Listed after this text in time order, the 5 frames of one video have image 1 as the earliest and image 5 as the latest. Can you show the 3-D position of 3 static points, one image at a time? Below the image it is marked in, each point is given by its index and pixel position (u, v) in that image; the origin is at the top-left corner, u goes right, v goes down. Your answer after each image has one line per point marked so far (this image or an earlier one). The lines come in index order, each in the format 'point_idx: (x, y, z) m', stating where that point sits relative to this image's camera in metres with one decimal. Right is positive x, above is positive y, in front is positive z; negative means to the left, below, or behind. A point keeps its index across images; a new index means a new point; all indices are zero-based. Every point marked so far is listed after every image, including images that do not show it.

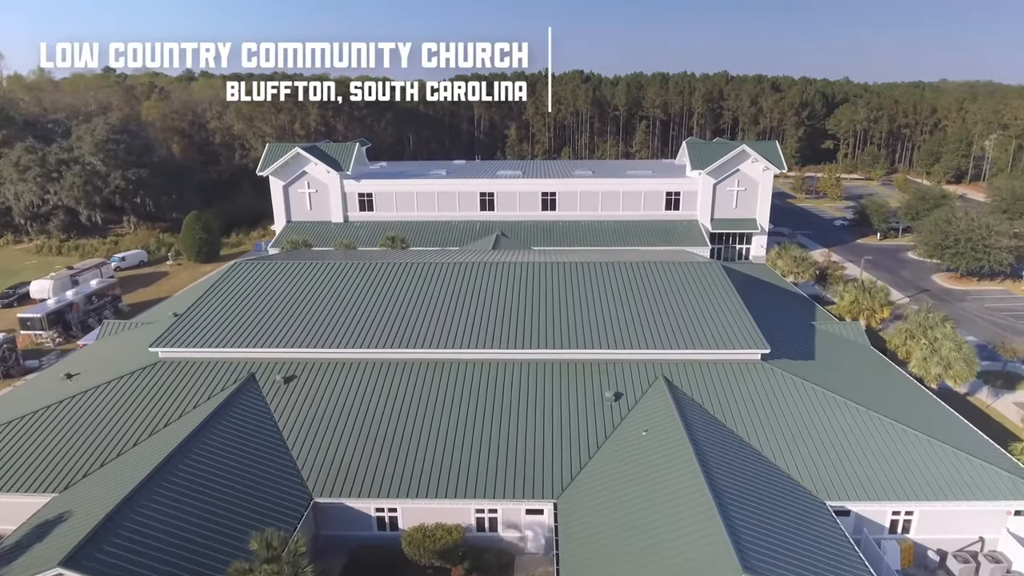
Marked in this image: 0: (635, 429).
0: (+3.9, -4.5, +19.7) m
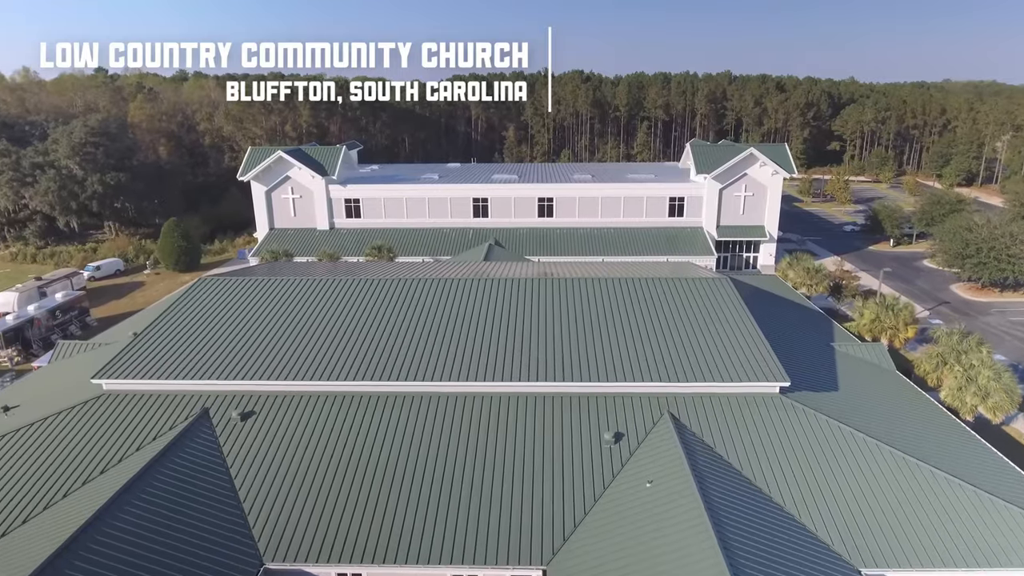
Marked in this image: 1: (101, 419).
0: (+3.5, -5.3, +17.3) m
1: (-13.0, -4.2, +19.7) m
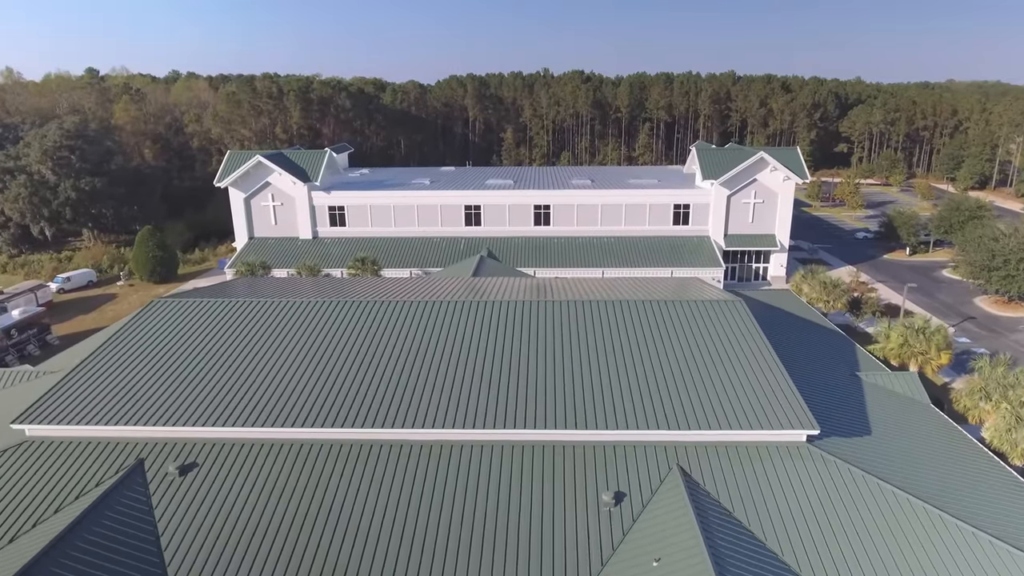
0: (+3.0, -6.1, +14.6) m
1: (-13.4, -5.0, +17.0) m
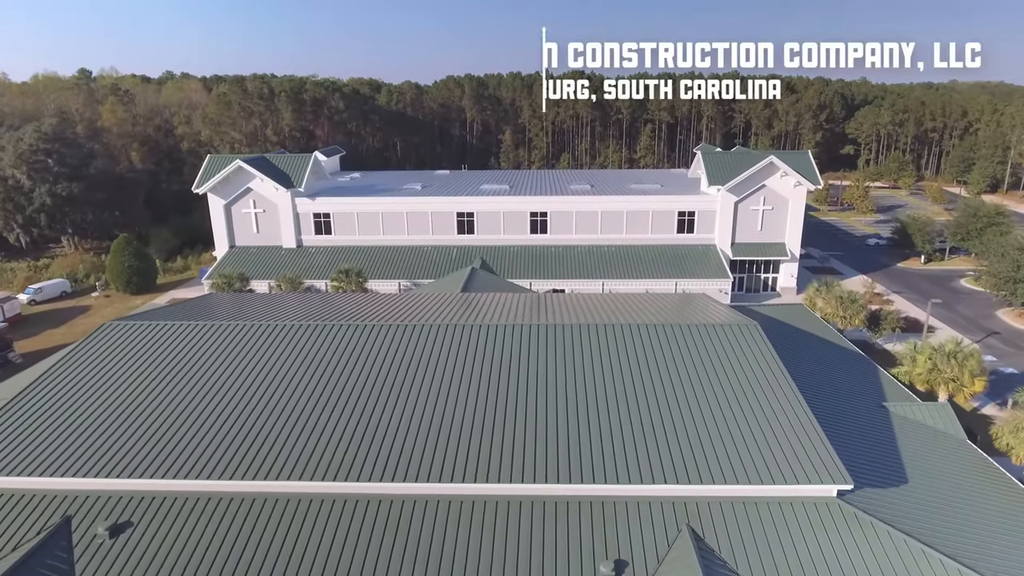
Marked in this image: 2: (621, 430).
0: (+2.7, -6.8, +12.3) m
1: (-13.8, -5.8, +14.8) m
2: (+2.8, -3.6, +16.2) m
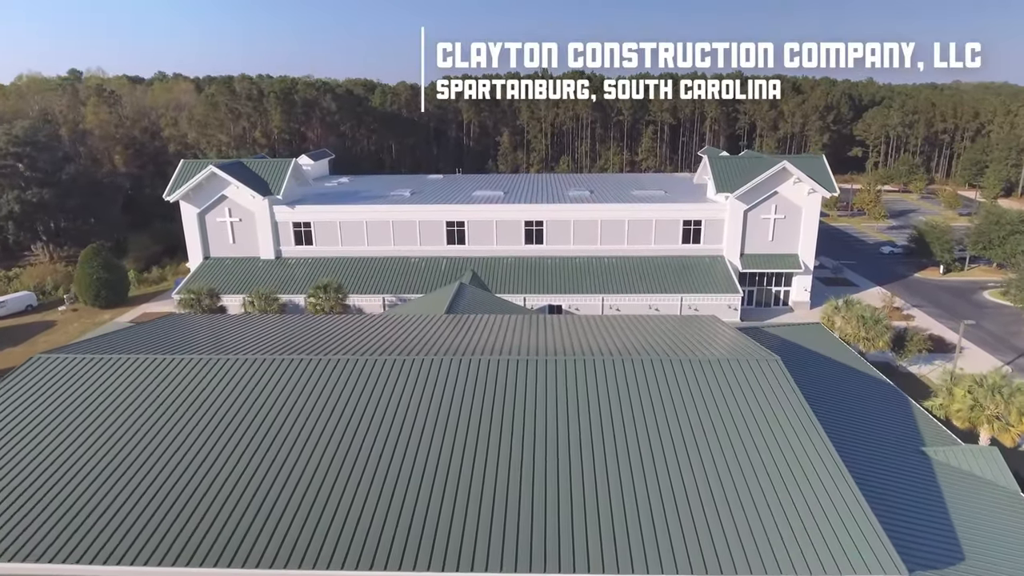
0: (+2.2, -7.7, +9.7) m
1: (-14.2, -6.6, +12.2) m
2: (+2.4, -4.4, +13.6) m
